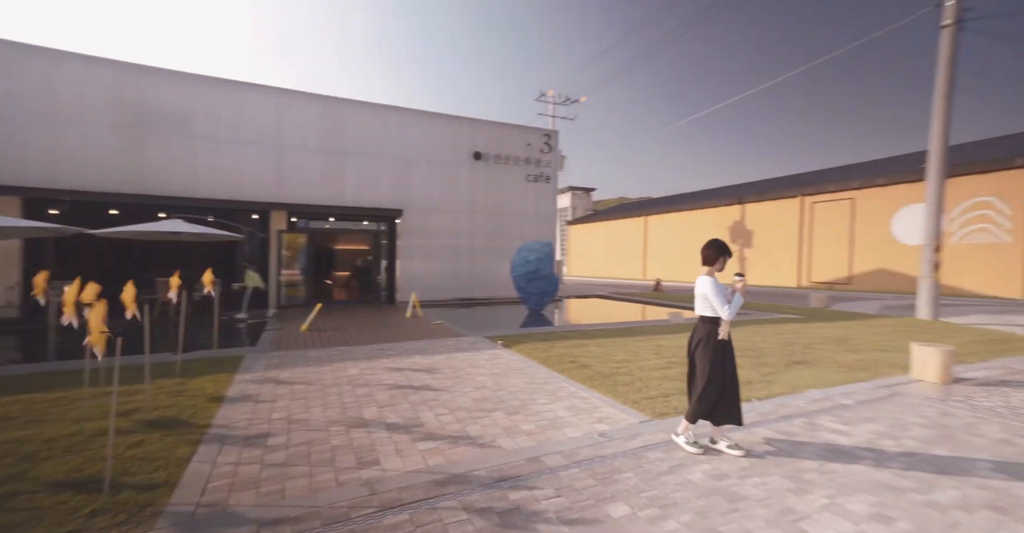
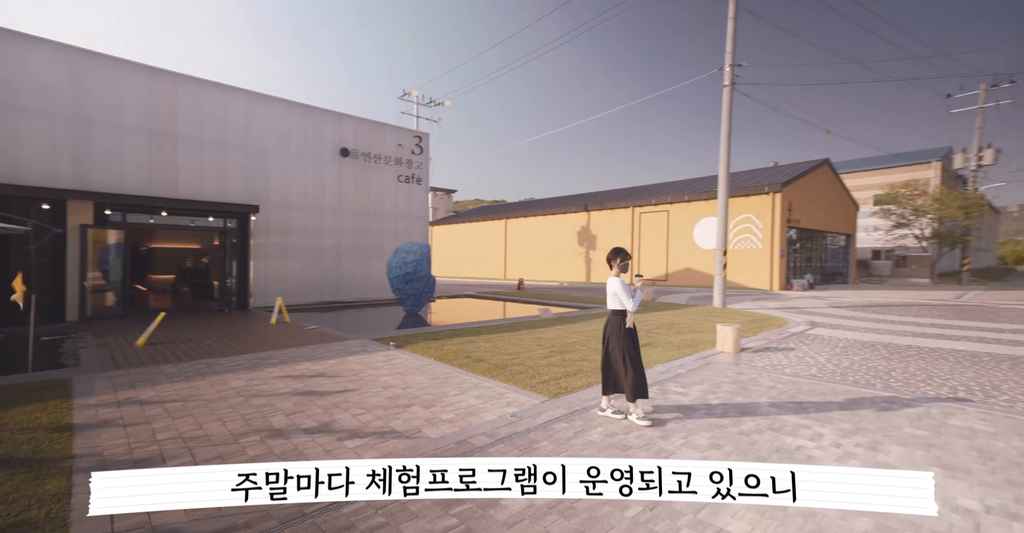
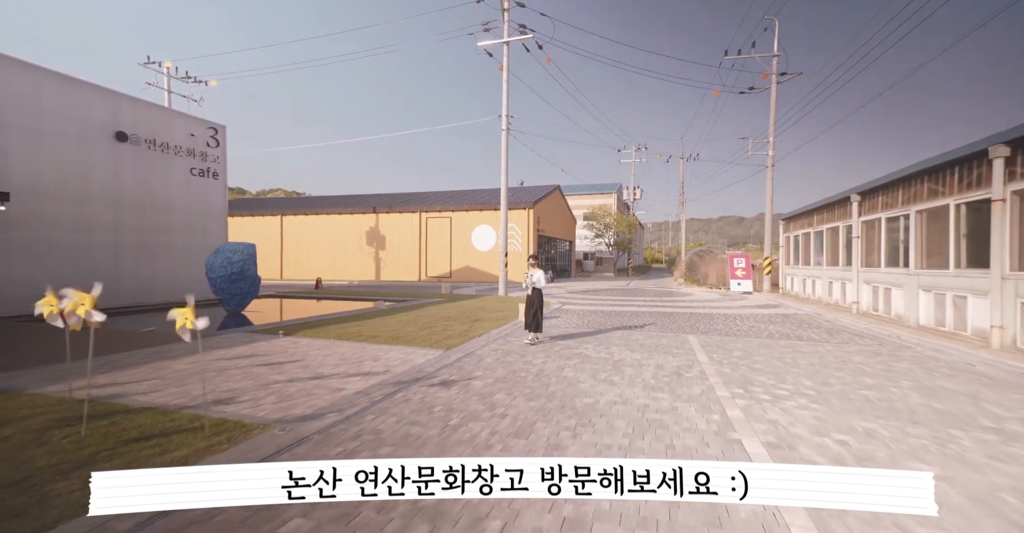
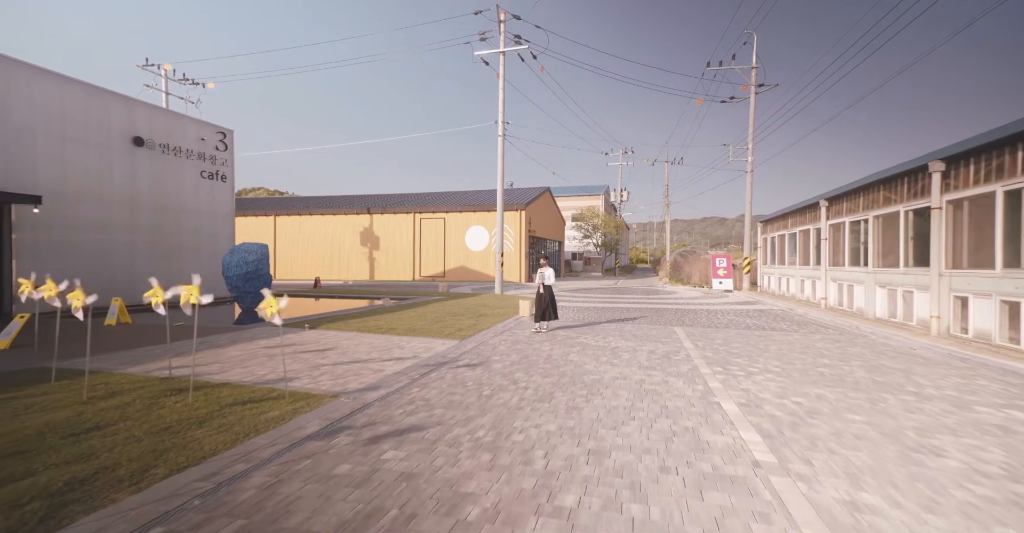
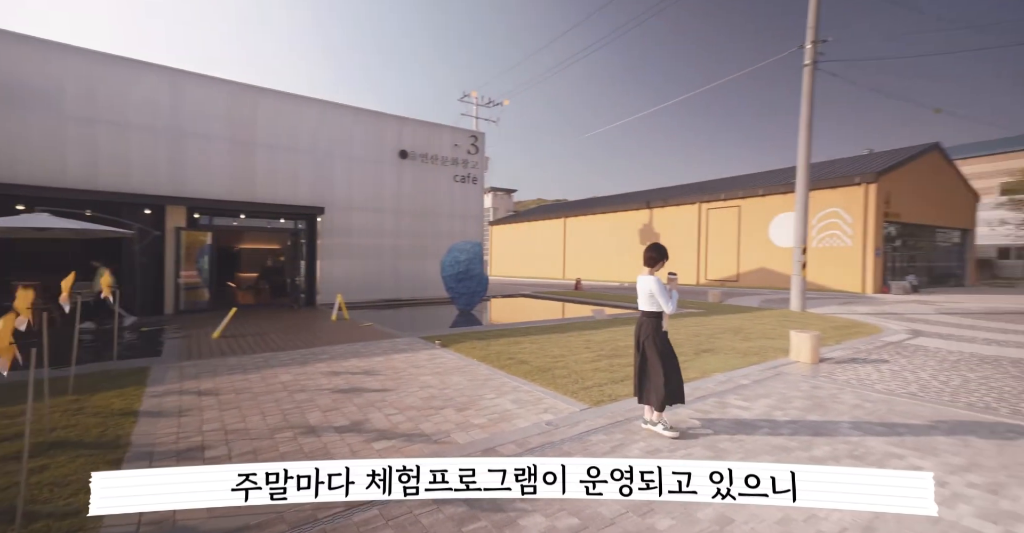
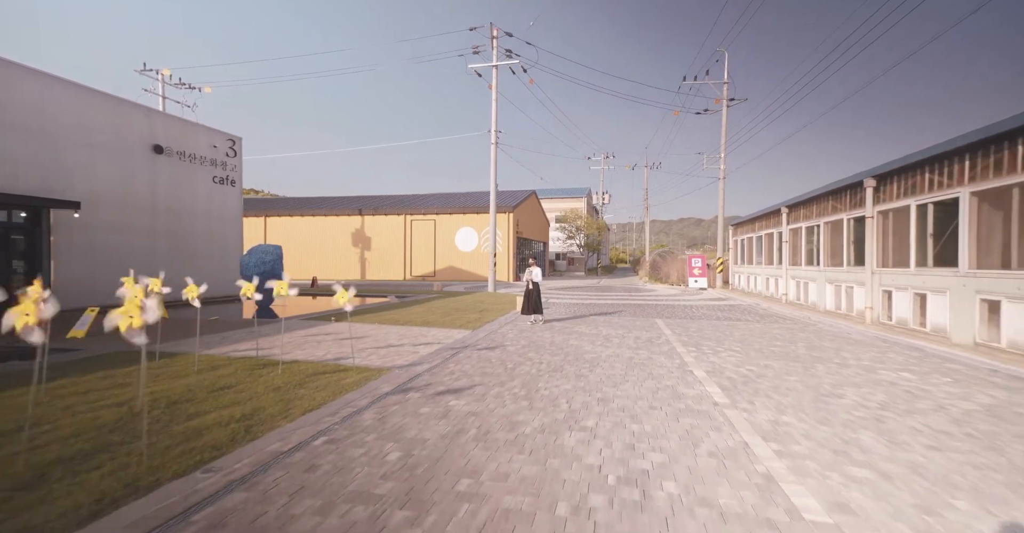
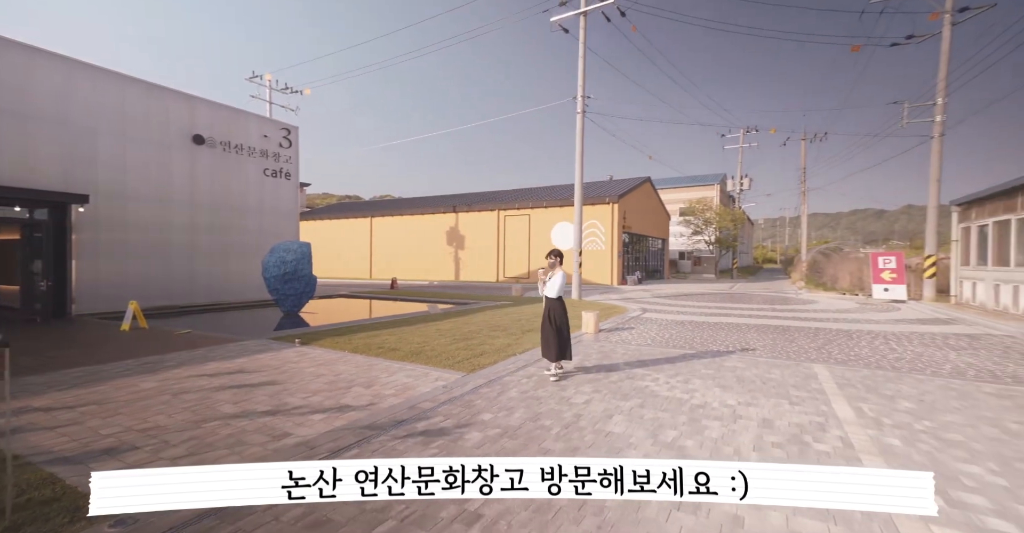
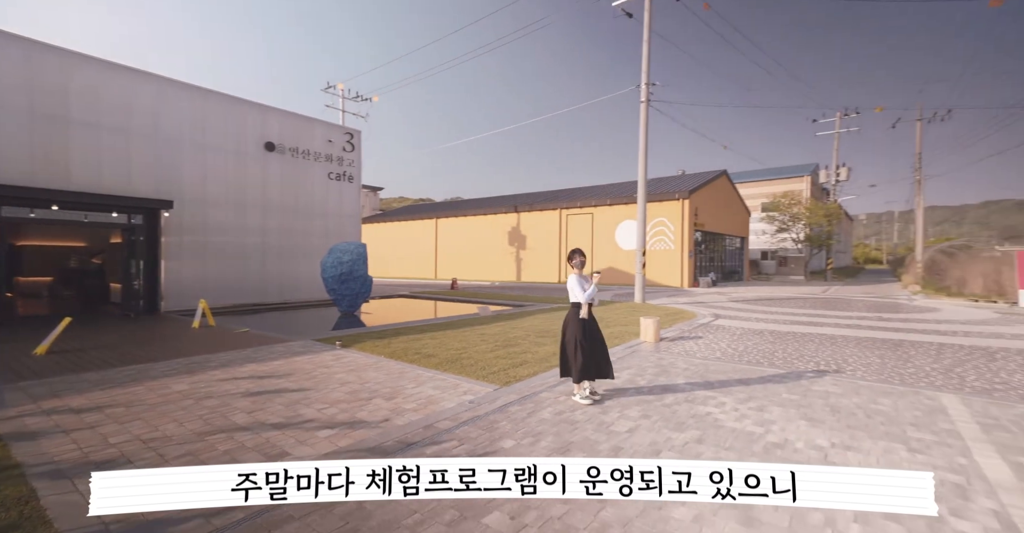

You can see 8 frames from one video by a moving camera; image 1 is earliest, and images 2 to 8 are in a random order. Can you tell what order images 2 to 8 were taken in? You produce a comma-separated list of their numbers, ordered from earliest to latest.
5, 2, 8, 7, 3, 4, 6
